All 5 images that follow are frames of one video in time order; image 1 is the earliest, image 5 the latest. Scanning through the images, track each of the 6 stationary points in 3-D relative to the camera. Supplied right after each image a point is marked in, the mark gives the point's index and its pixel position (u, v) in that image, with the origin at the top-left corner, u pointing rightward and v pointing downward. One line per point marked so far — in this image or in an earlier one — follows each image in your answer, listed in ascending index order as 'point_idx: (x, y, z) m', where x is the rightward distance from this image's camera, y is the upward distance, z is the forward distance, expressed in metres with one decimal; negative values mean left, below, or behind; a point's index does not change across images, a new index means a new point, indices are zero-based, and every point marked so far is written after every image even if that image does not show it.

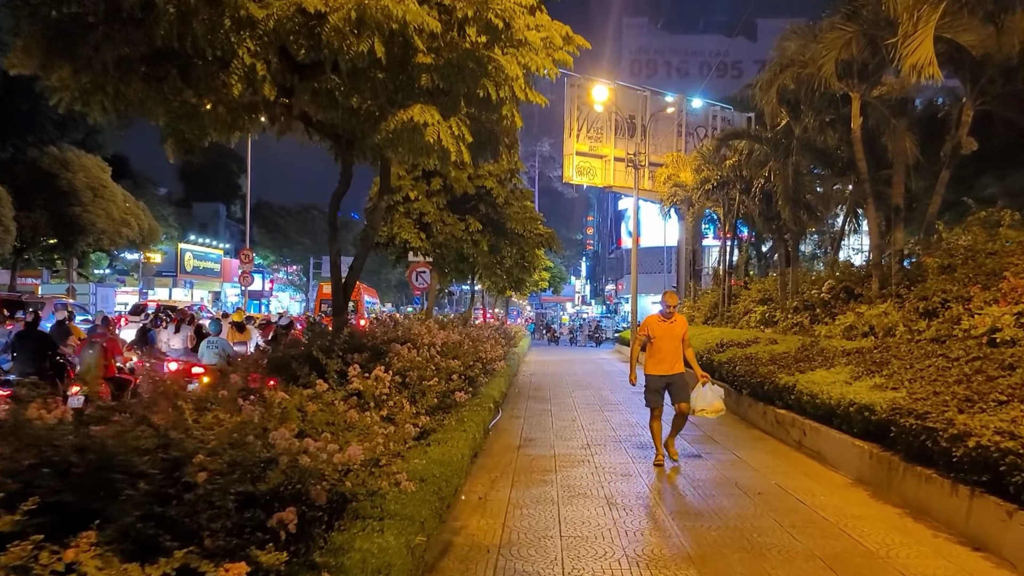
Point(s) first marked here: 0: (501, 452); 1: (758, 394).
0: (-0.1, -1.9, +10.0) m
1: (+3.6, -1.6, +12.7) m
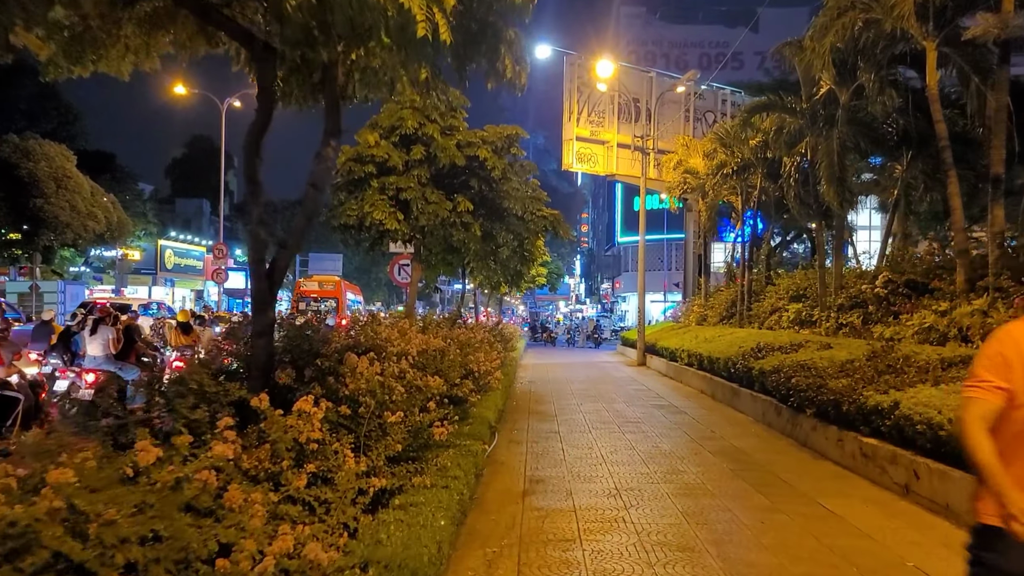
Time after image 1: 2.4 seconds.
0: (-0.1, -1.8, +7.2) m
1: (+3.6, -1.5, +9.9) m
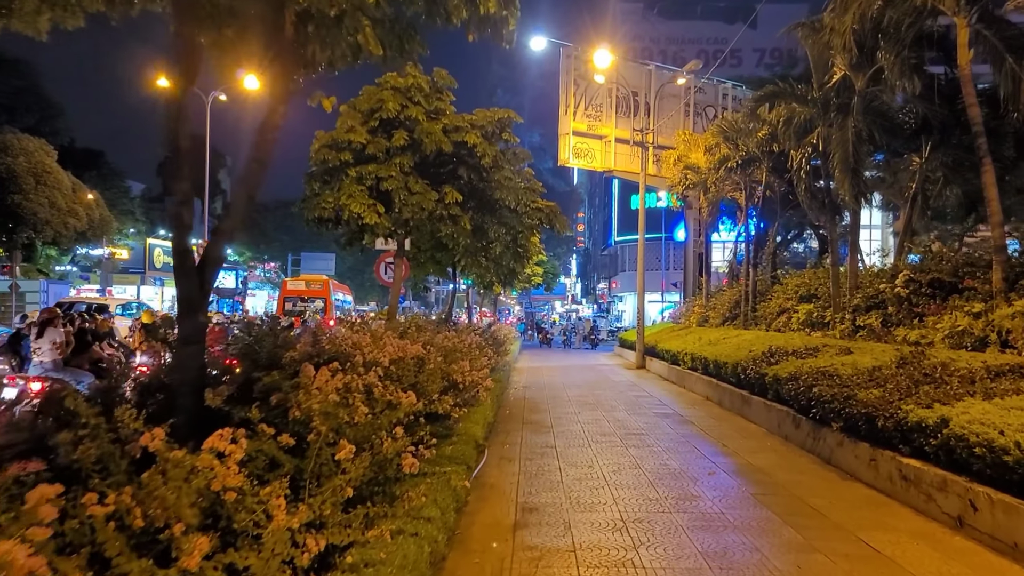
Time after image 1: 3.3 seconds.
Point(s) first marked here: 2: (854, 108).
0: (-0.2, -1.8, +6.1) m
1: (+3.5, -1.5, +8.8) m
2: (+6.0, +3.1, +15.0) m
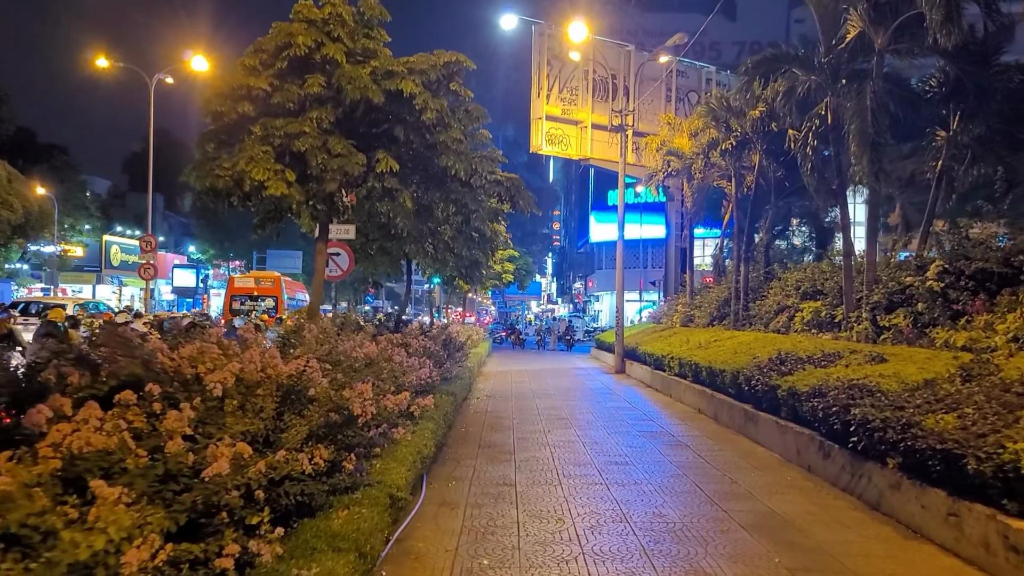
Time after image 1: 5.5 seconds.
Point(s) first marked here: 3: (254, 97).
0: (-0.6, -1.7, +3.6) m
1: (+3.1, -1.4, +6.4) m
2: (+5.3, +3.2, +12.7) m
3: (-2.6, +1.9, +8.7) m
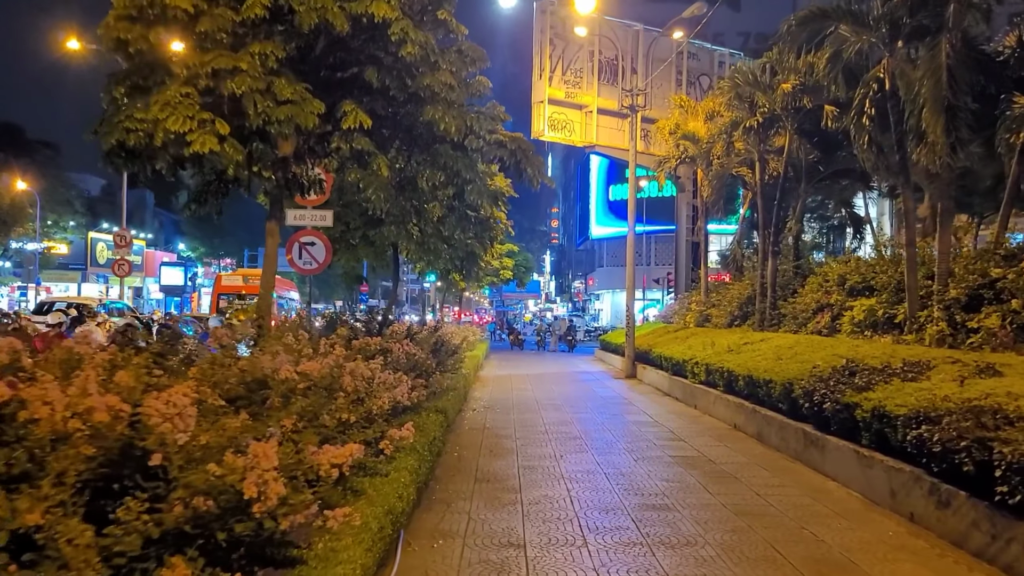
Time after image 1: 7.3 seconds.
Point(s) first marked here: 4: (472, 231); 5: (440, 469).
0: (-0.5, -1.7, +1.5) m
1: (+3.1, -1.3, +4.3) m
2: (+5.4, +3.3, +10.6) m
3: (-2.6, +2.0, +6.5) m
4: (-0.5, +0.7, +11.6) m
5: (-0.7, -1.8, +8.5) m
